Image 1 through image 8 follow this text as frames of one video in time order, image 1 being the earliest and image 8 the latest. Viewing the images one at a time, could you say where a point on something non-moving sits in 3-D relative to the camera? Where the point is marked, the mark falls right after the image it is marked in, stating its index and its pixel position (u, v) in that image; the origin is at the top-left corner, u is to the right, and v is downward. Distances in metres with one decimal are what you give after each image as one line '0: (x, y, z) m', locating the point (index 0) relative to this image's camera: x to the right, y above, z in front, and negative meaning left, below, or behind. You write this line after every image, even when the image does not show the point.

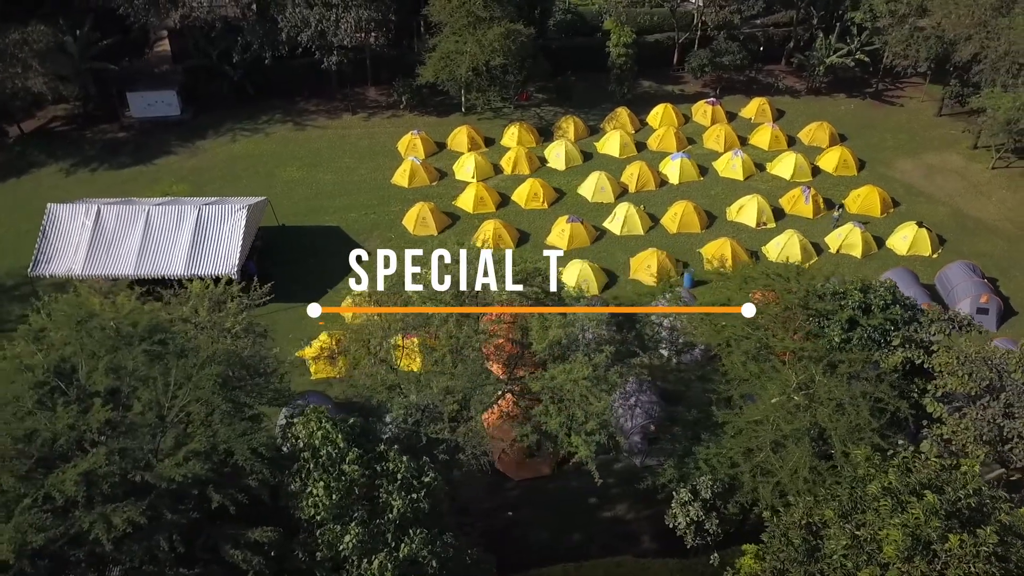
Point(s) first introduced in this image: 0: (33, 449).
0: (-6.9, -2.4, +12.2) m
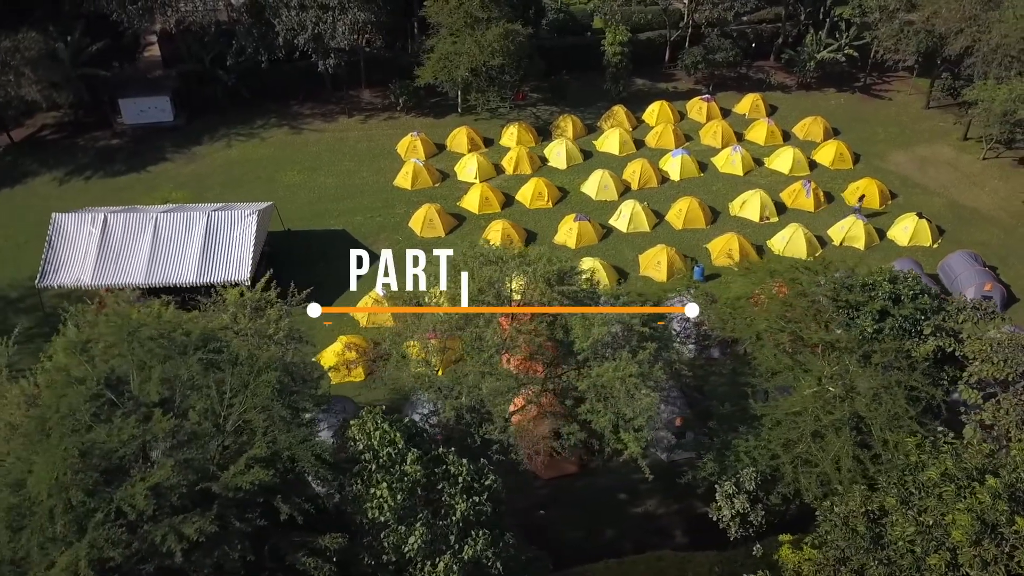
0: (-5.9, -2.5, +12.0) m
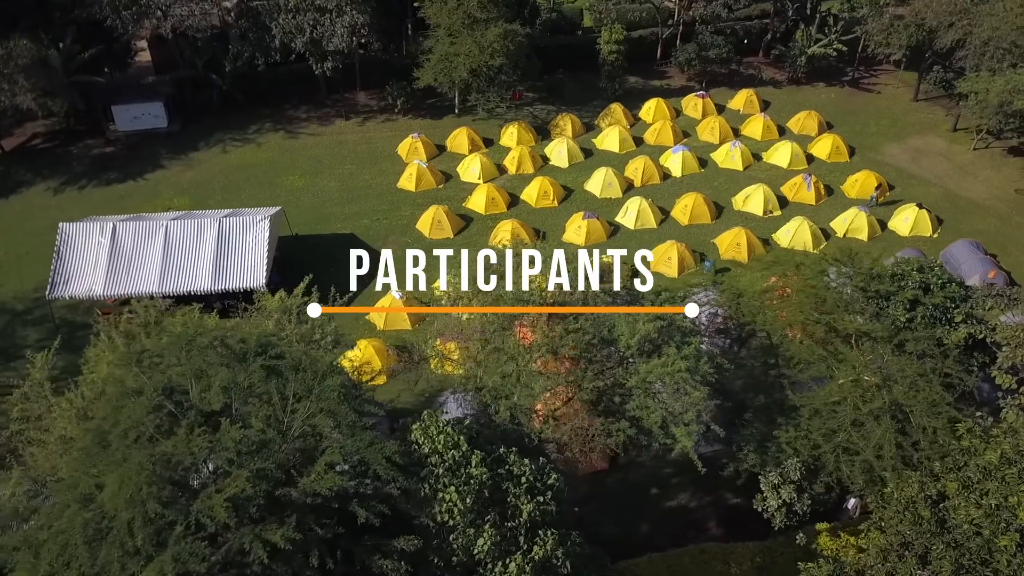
0: (-4.8, -2.6, +11.9) m
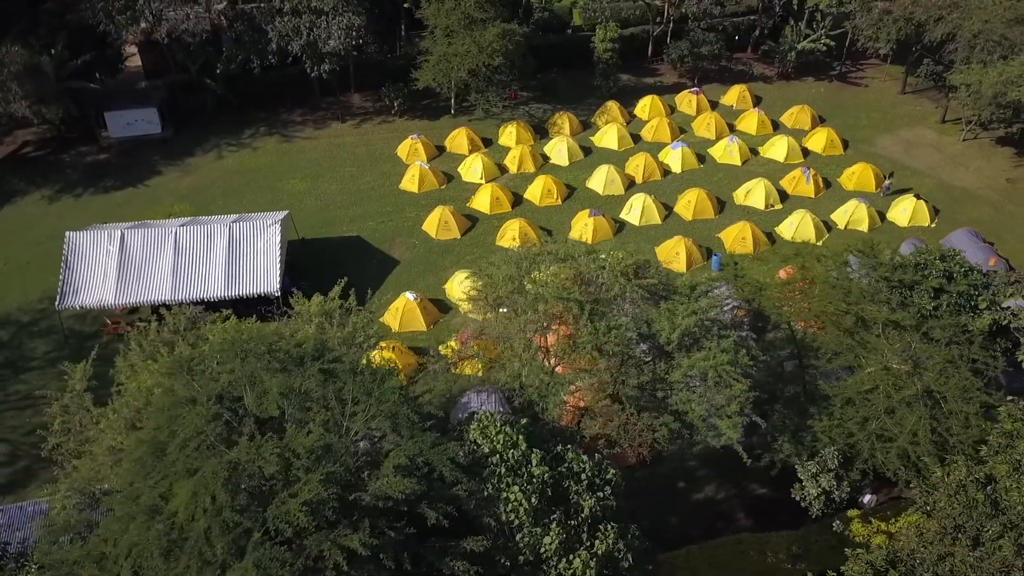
0: (-3.8, -2.7, +11.8) m
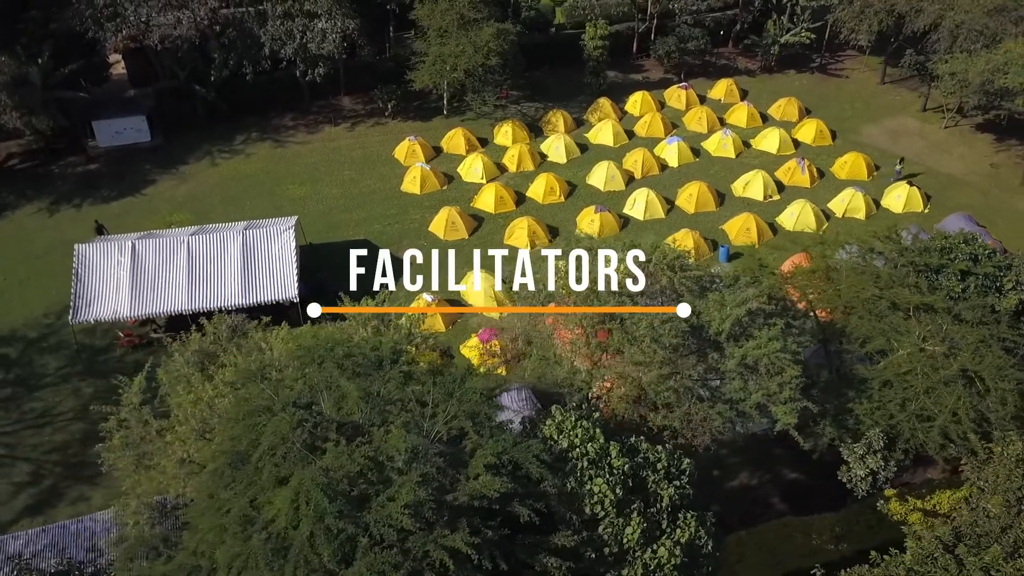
0: (-2.4, -2.8, +11.8) m
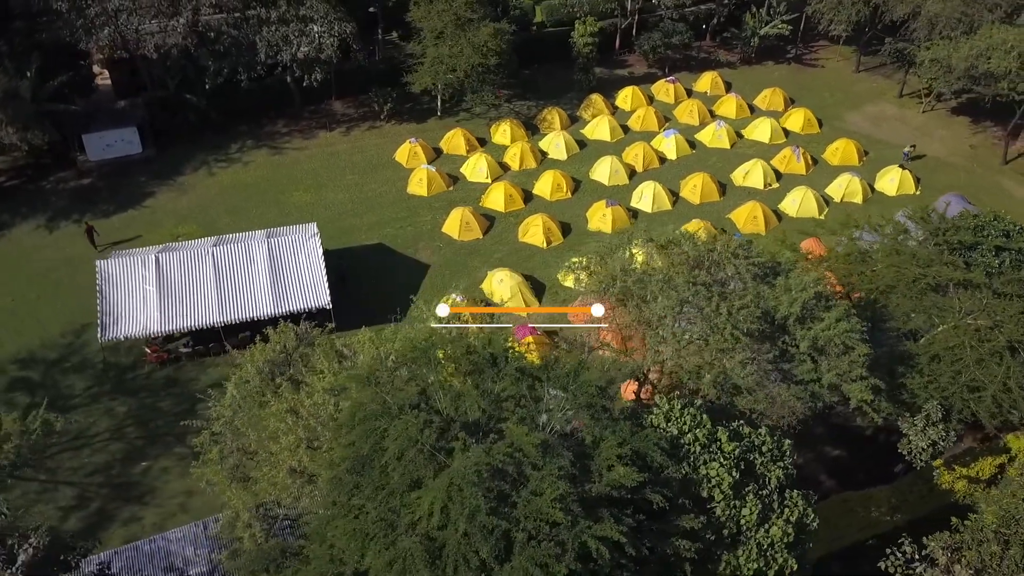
0: (-0.4, -2.8, +11.9) m
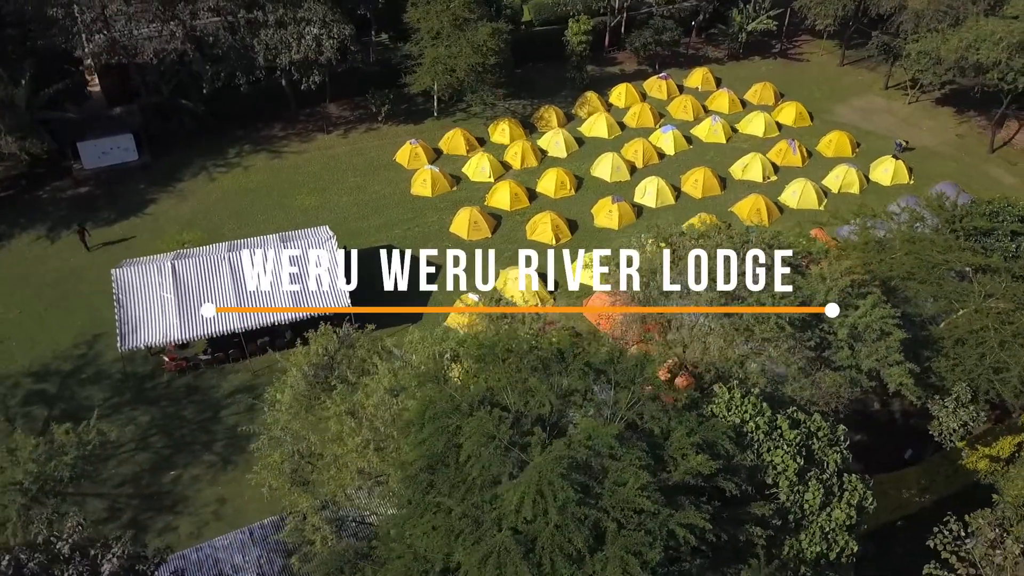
0: (+0.8, -2.7, +12.0) m
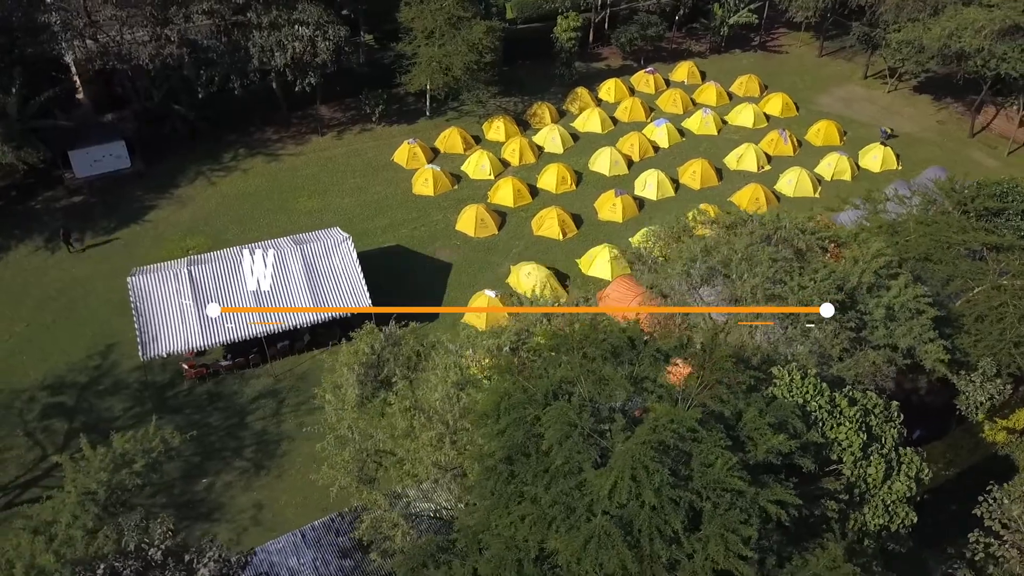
0: (+2.1, -2.5, +12.3) m
